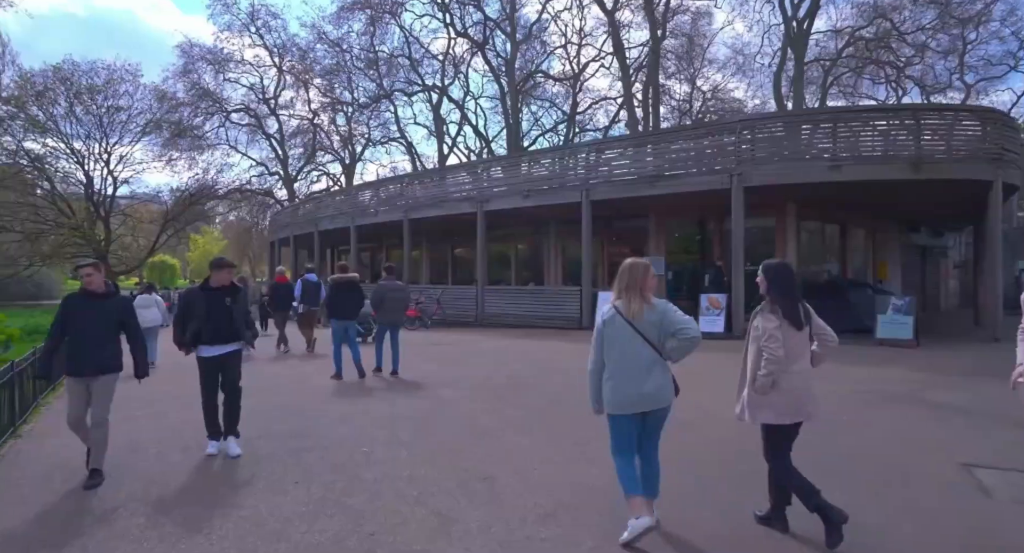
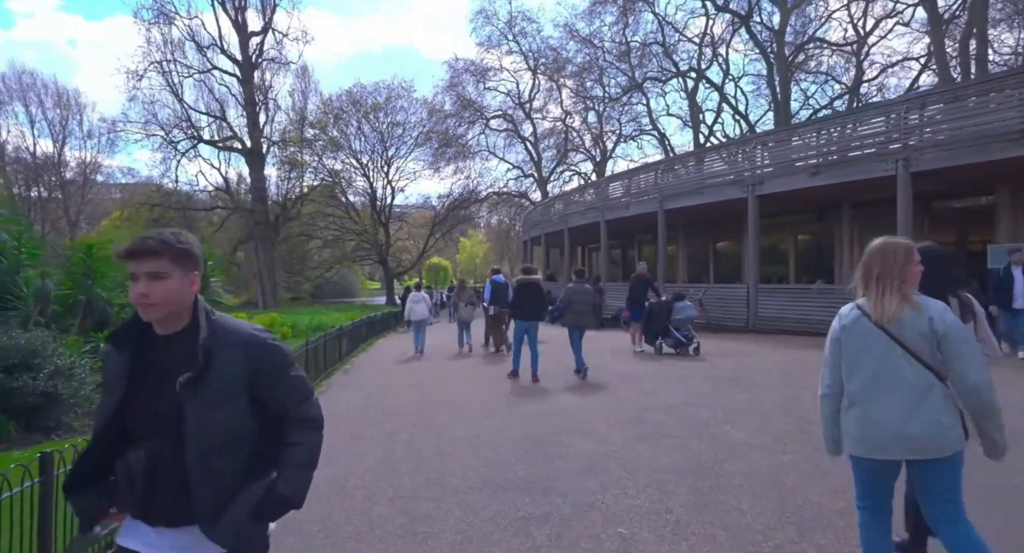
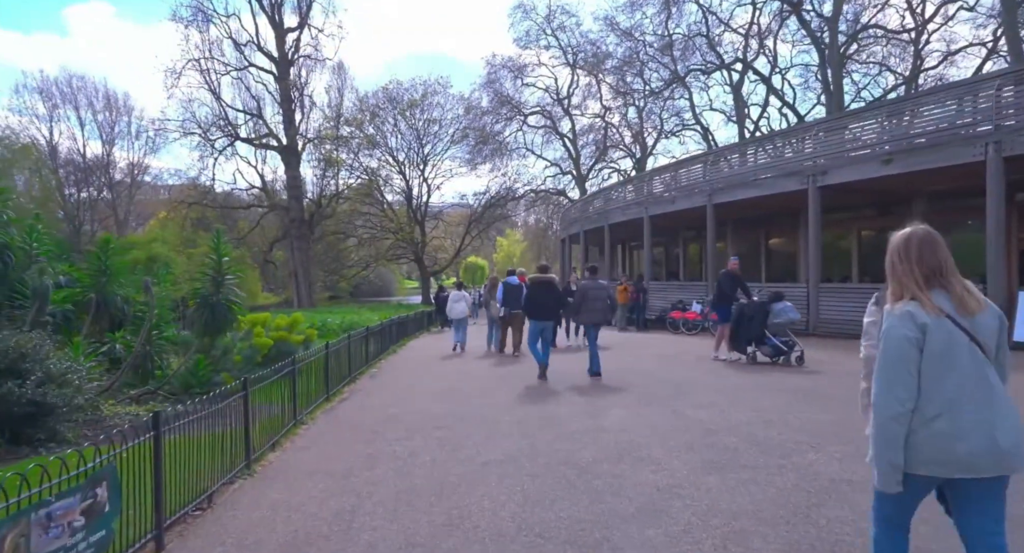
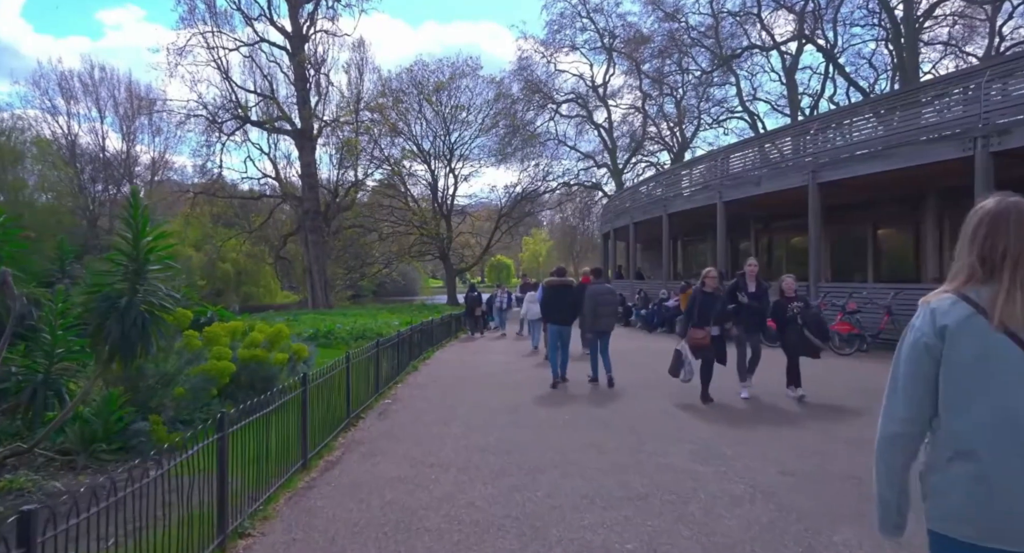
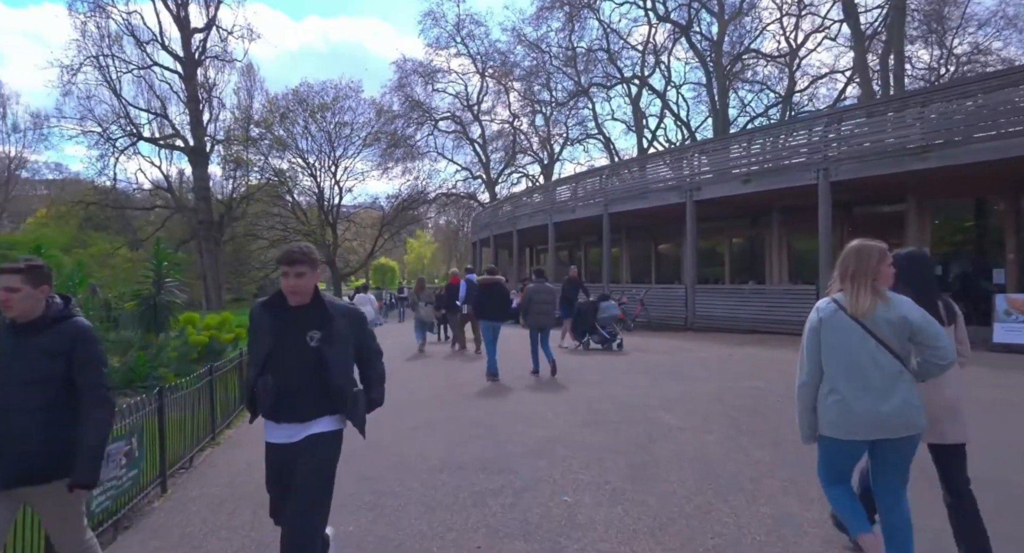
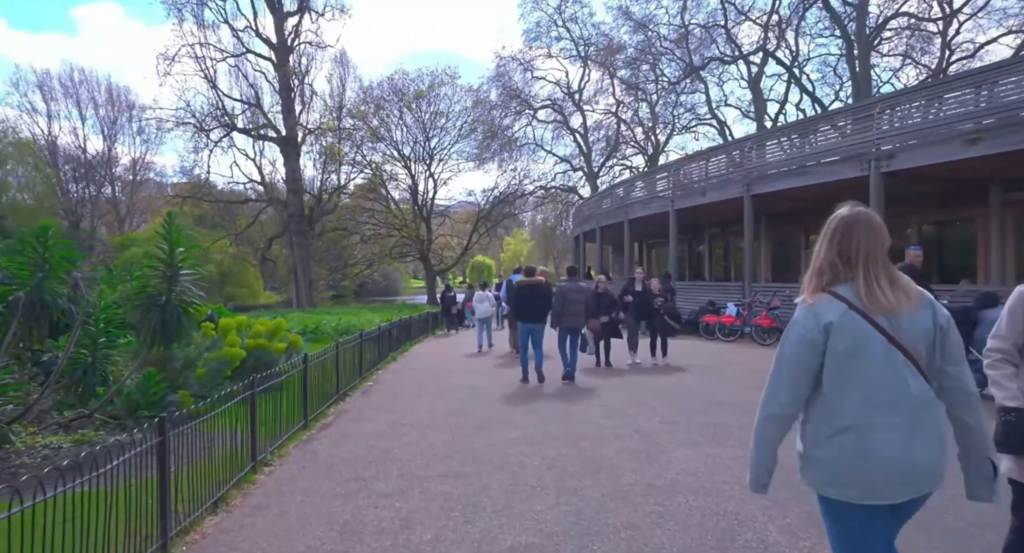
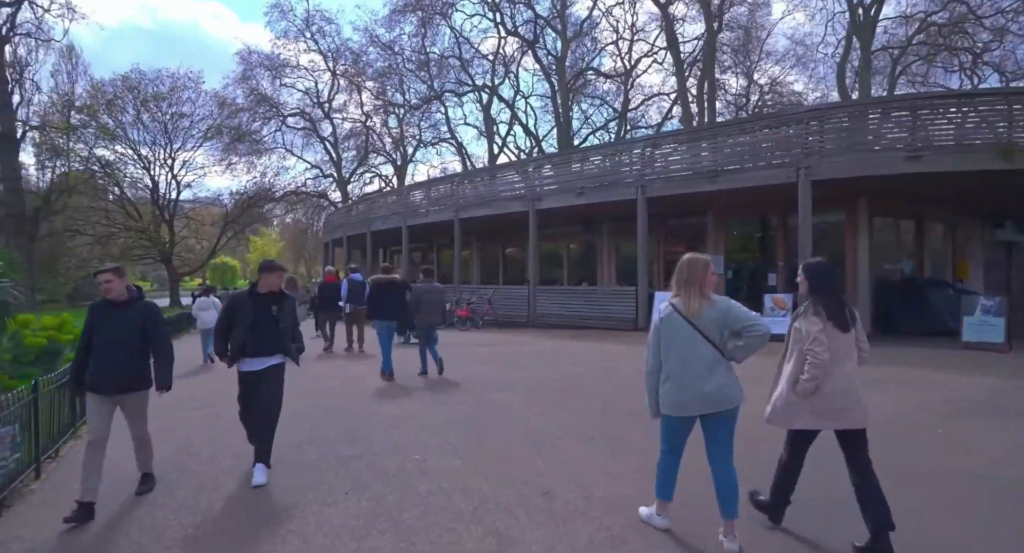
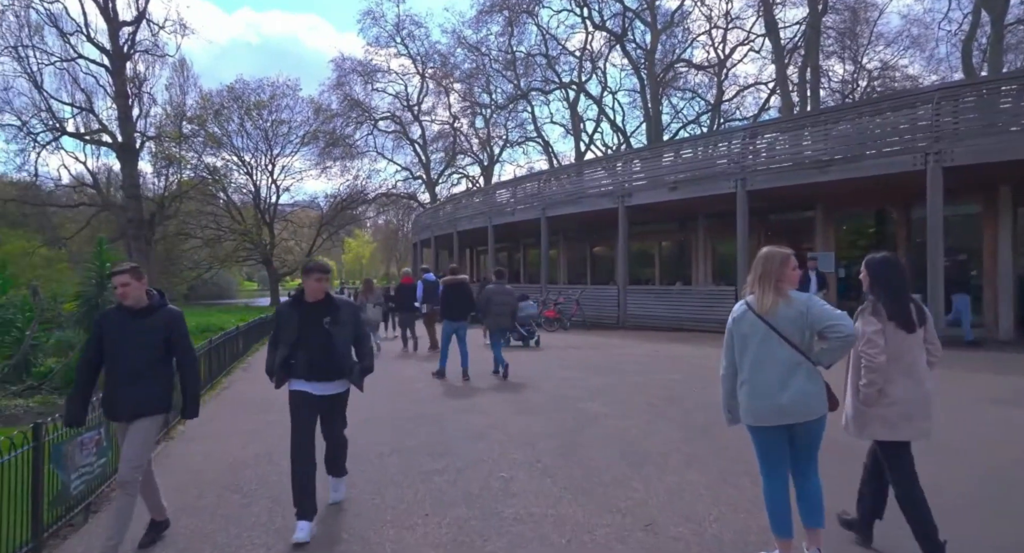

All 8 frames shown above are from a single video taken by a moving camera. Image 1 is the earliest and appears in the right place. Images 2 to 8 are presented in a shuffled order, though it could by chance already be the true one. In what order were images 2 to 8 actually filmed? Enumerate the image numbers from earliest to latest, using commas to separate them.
7, 8, 5, 2, 3, 6, 4
